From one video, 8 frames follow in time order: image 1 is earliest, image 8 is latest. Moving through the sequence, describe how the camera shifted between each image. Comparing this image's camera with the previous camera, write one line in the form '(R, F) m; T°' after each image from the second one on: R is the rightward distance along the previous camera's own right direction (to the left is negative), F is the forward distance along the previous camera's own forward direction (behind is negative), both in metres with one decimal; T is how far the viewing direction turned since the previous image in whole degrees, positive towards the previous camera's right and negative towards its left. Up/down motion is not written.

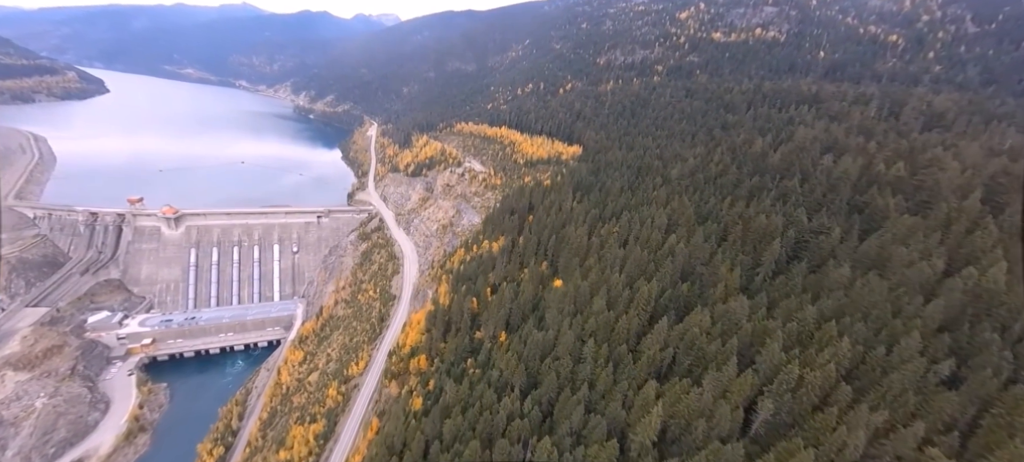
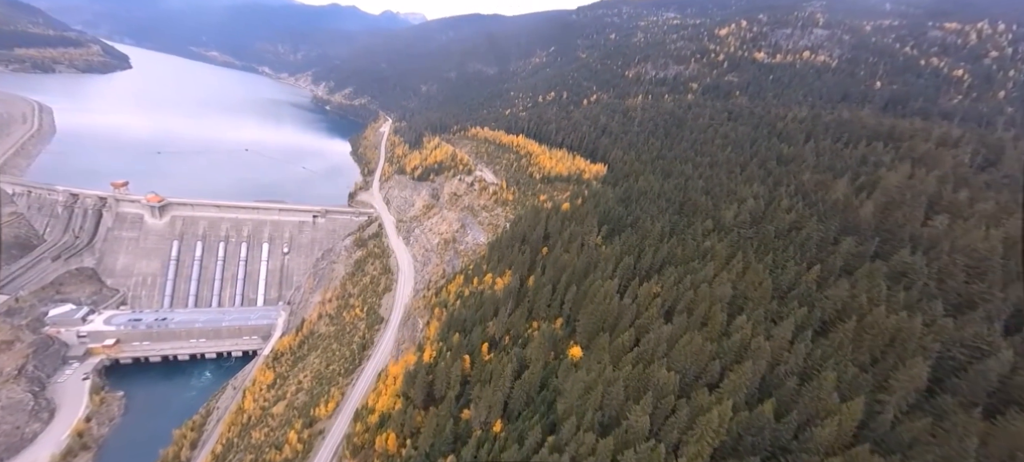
(-0.3, +7.5) m; -1°
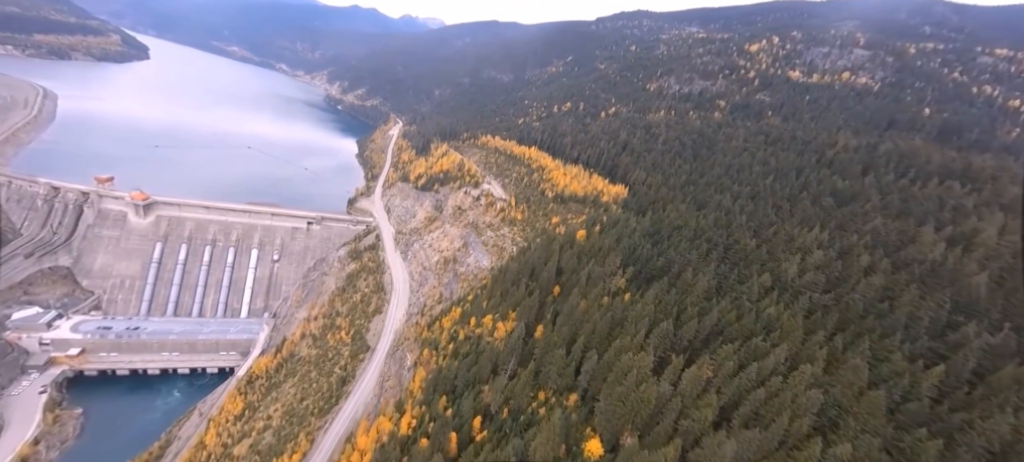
(-0.1, +6.0) m; -1°
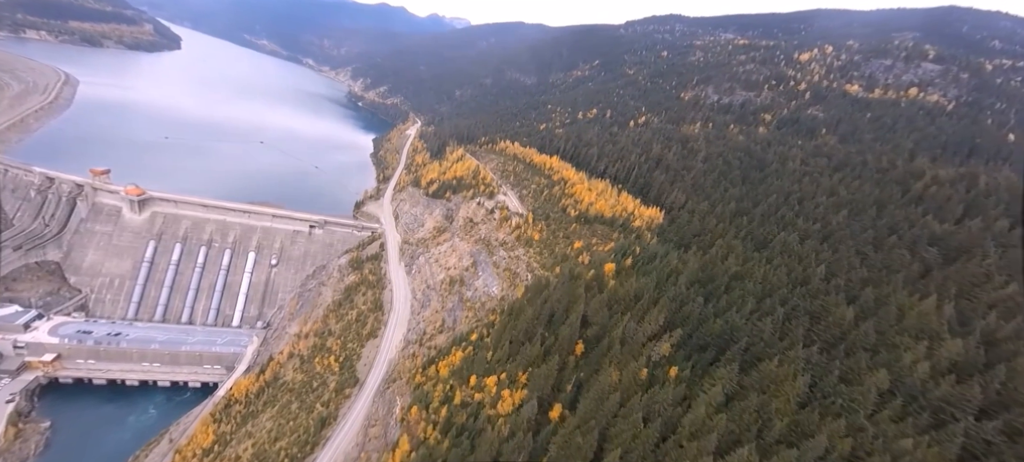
(-0.1, +6.7) m; -2°
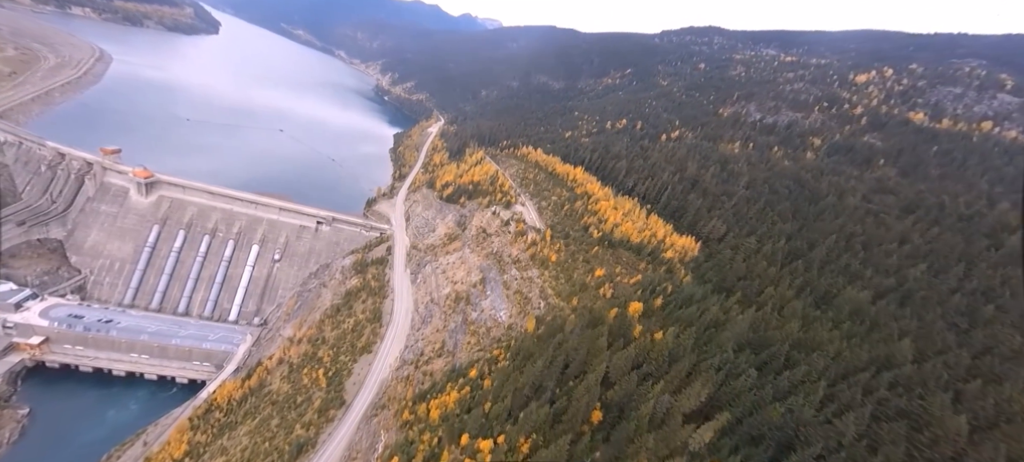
(0.0, +4.6) m; -2°
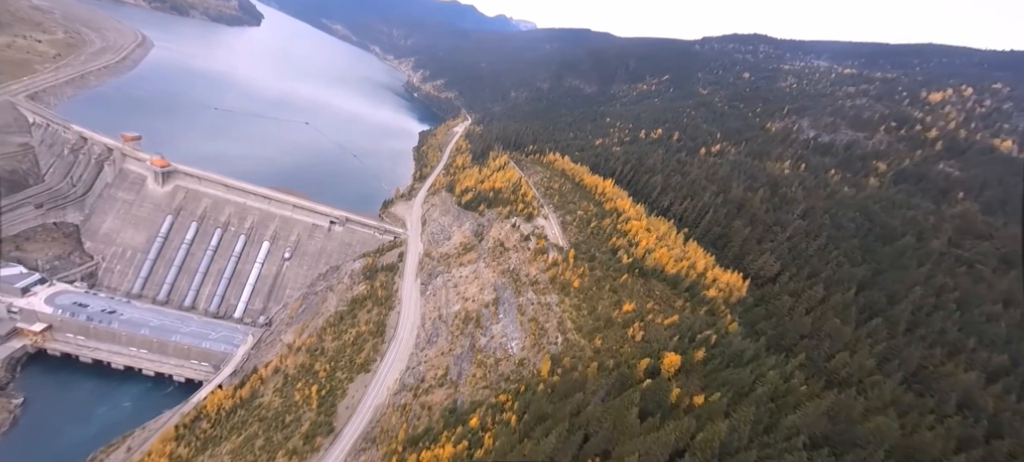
(+0.2, +4.7) m; -3°
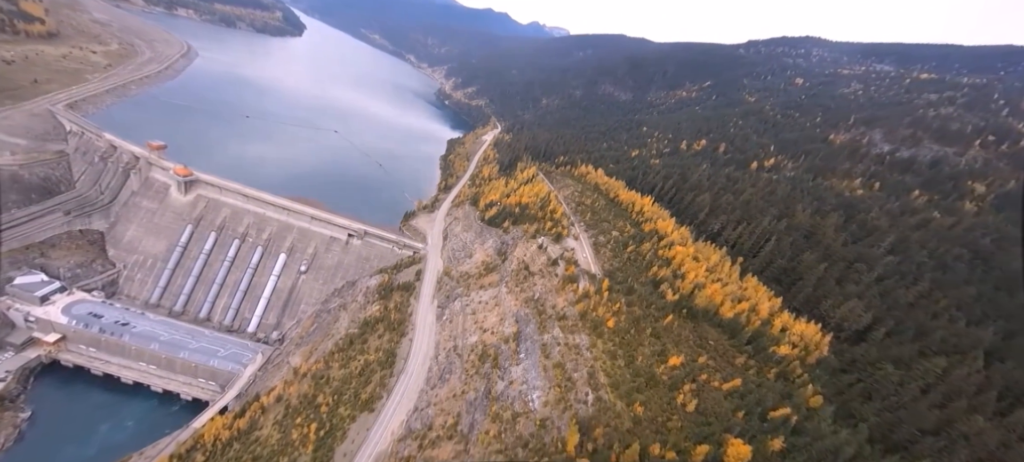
(+0.3, +5.3) m; -4°
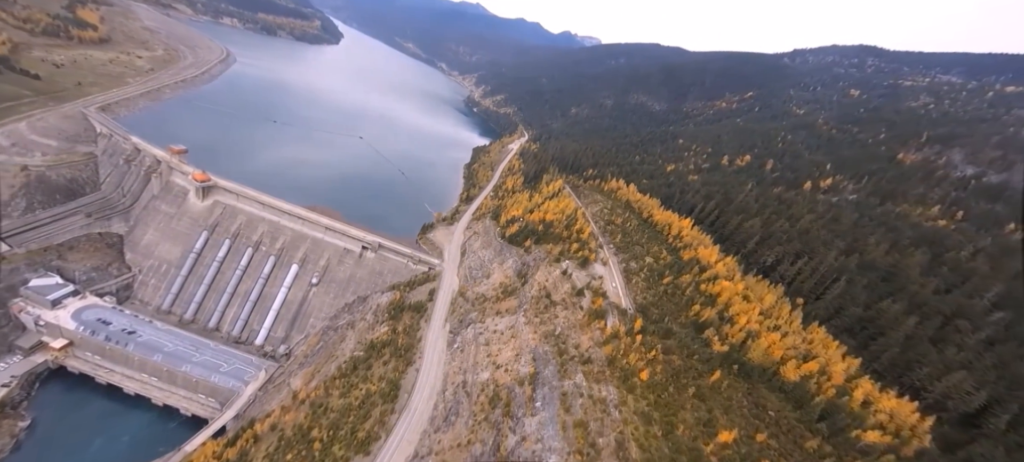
(+0.4, +4.6) m; -4°
